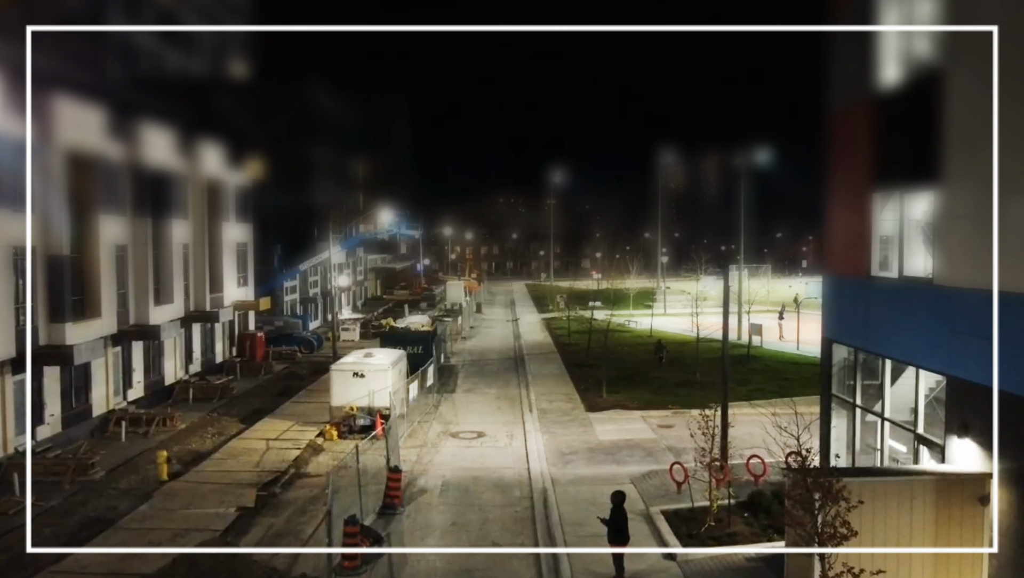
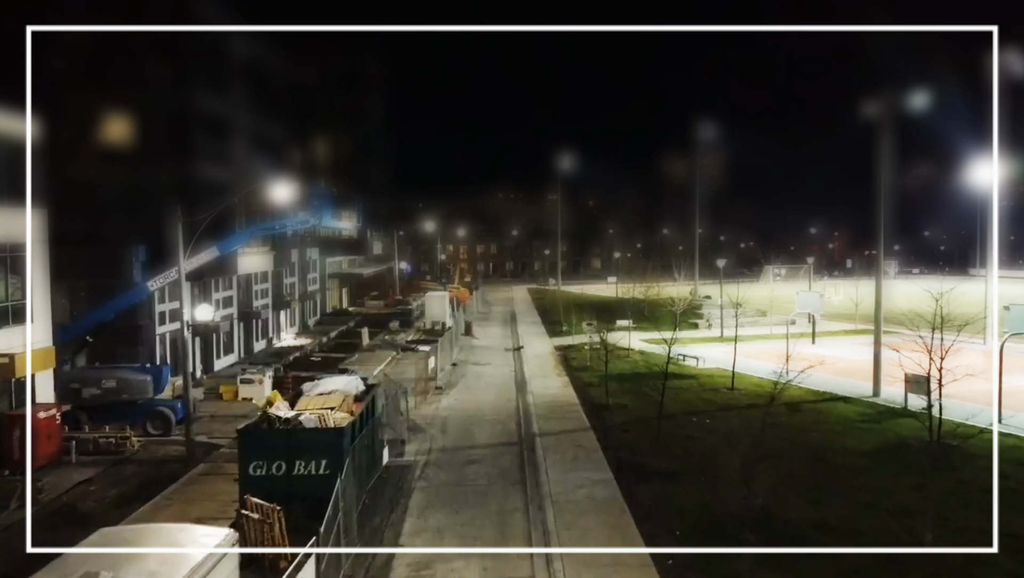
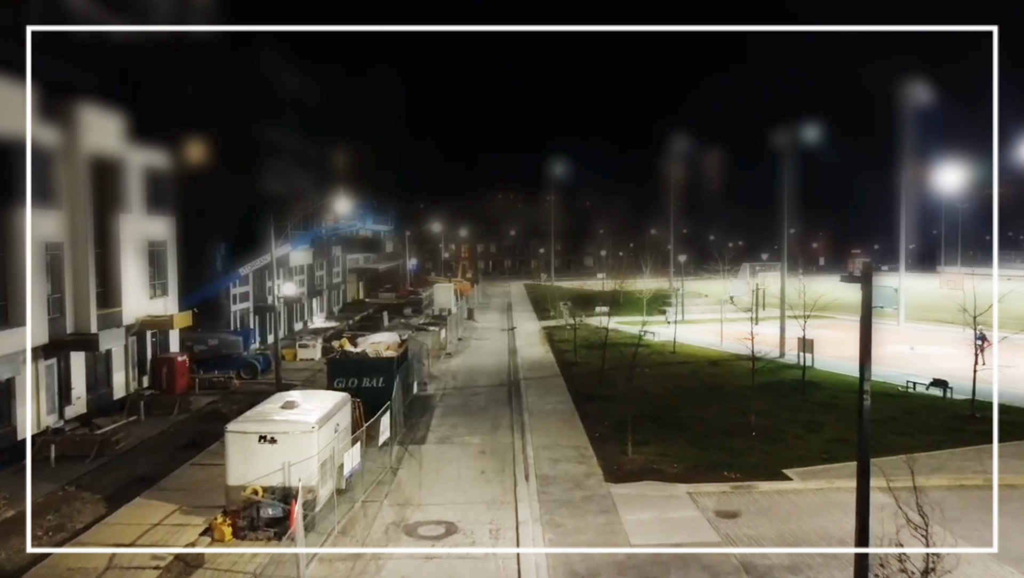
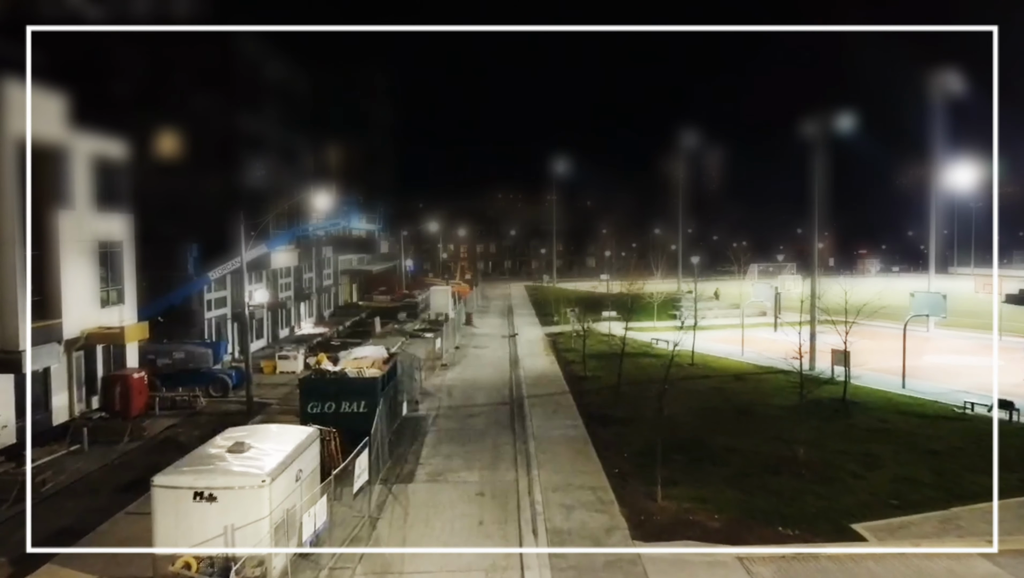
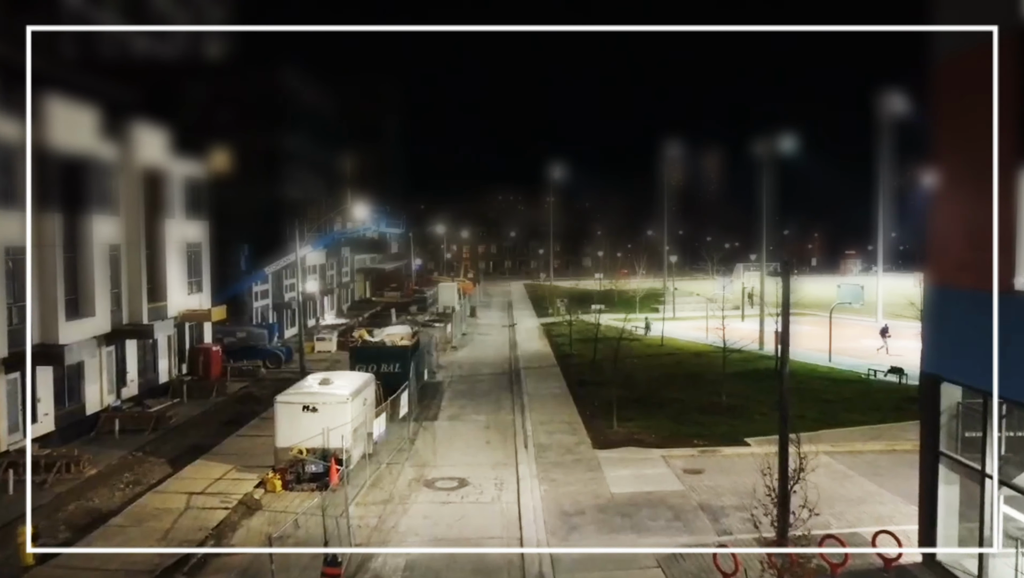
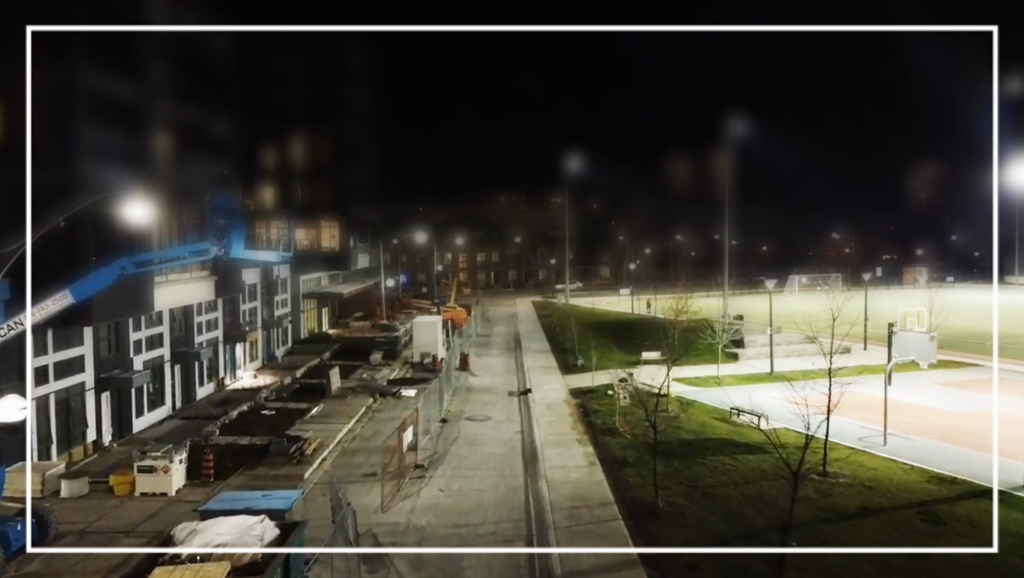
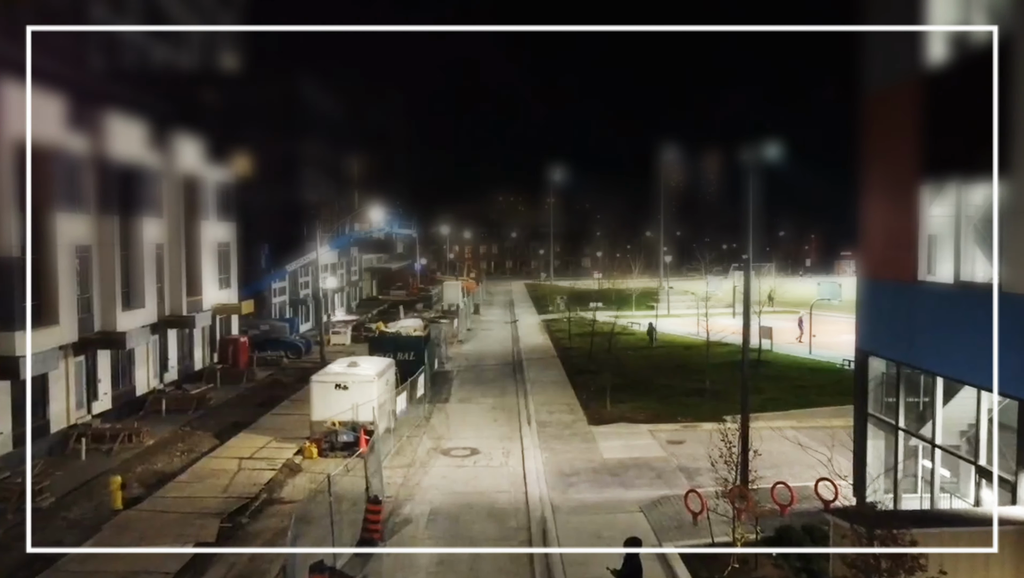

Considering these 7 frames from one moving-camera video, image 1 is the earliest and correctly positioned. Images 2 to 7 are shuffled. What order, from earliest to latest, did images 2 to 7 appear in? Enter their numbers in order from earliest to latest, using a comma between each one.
7, 5, 3, 4, 2, 6
